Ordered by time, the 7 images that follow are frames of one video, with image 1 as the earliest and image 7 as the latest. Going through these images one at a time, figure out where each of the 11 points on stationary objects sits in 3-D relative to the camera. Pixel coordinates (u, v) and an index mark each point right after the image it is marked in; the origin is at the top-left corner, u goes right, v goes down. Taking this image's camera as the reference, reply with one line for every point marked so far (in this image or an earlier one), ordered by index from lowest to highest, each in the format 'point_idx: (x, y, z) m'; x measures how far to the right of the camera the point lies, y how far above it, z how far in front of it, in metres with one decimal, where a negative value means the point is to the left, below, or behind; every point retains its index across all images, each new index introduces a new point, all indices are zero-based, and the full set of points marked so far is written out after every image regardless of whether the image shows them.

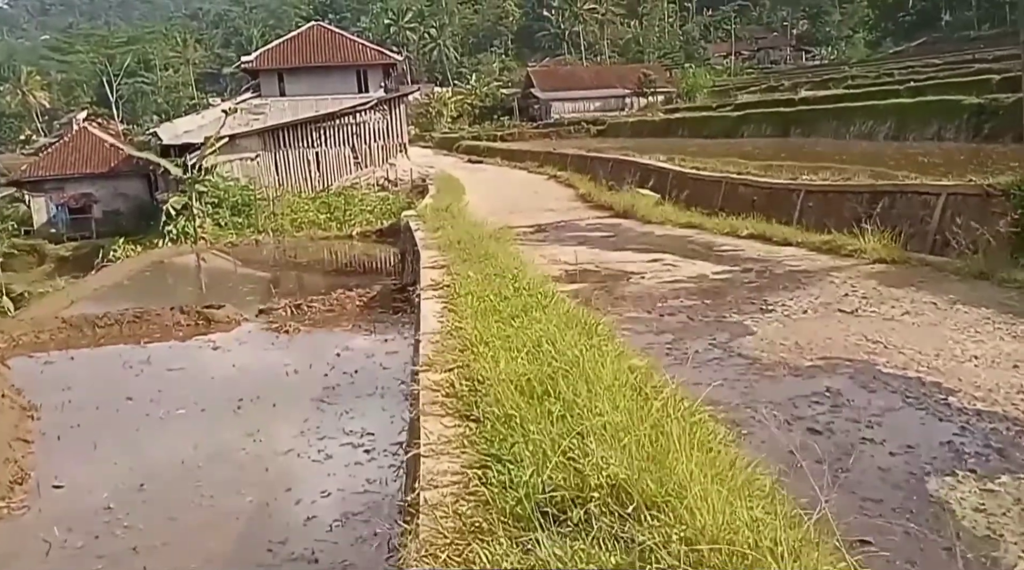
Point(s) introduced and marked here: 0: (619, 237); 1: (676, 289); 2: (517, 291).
0: (+1.6, +0.7, +15.6) m
1: (+1.5, -0.1, +9.1) m
2: (0.0, -0.1, +9.1) m
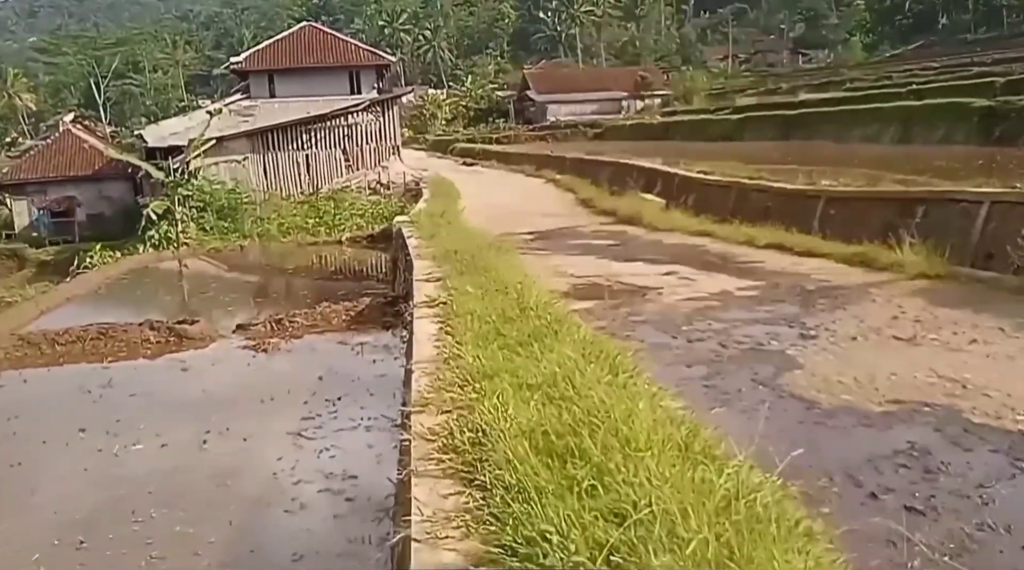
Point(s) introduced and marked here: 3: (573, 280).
0: (+1.6, +0.6, +14.6) m
1: (+1.5, -0.2, +8.2) m
2: (+0.1, -0.2, +8.1) m
3: (+0.7, +0.1, +11.0) m
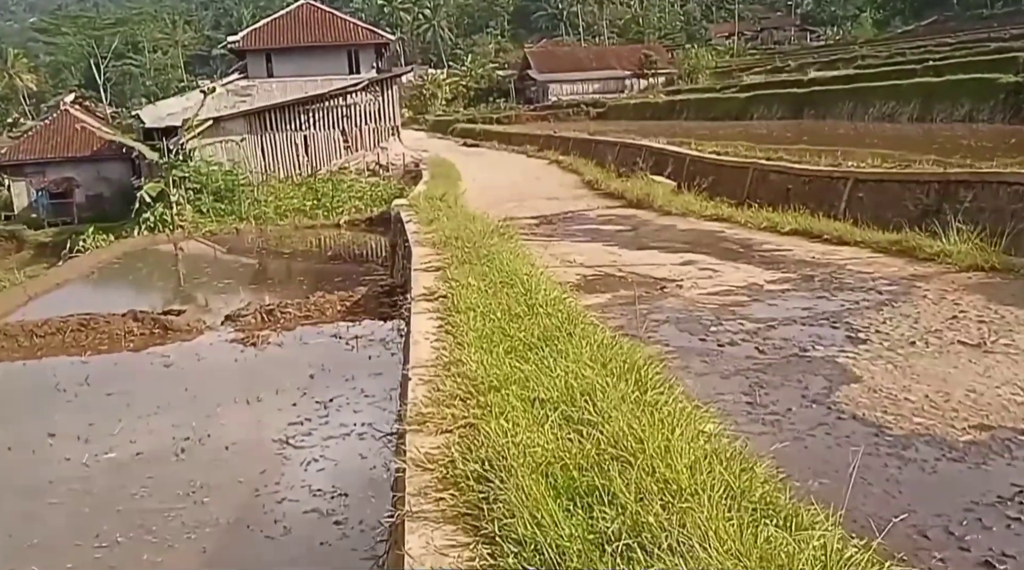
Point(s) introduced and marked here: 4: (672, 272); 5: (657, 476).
0: (+1.7, +0.7, +13.8) m
1: (+1.6, -0.2, +7.4) m
2: (+0.1, -0.2, +7.3) m
3: (+0.7, +0.2, +10.2) m
4: (+1.5, +0.1, +9.7) m
5: (+0.5, -0.7, +3.5) m
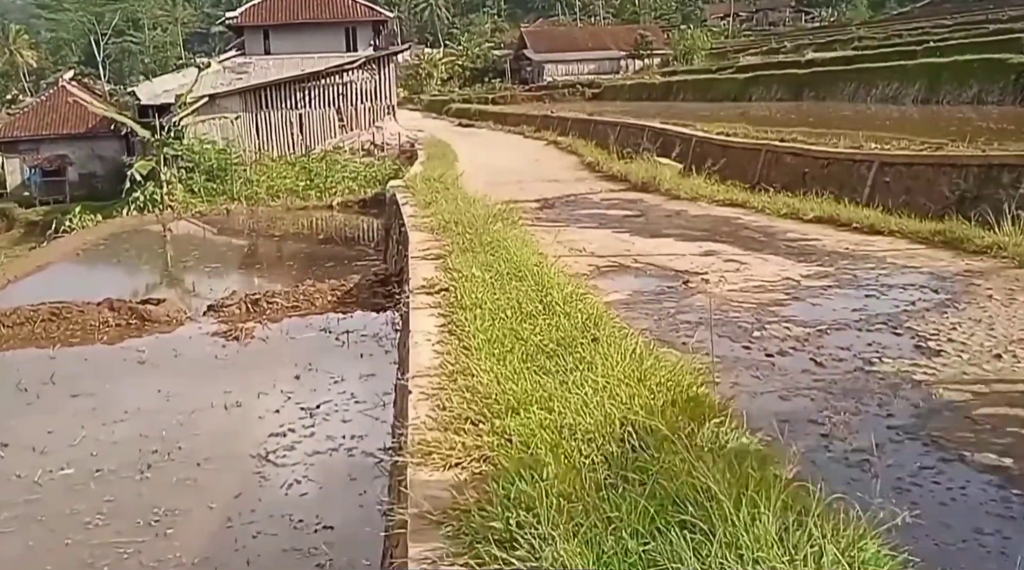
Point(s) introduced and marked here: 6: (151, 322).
0: (+1.7, +0.9, +13.0) m
1: (+1.7, -0.1, +6.6) m
2: (+0.2, -0.2, +6.5) m
3: (+0.8, +0.2, +9.4) m
4: (+1.6, +0.2, +8.8) m
5: (+0.6, -0.7, +2.7) m
6: (-4.0, -0.4, +11.4) m
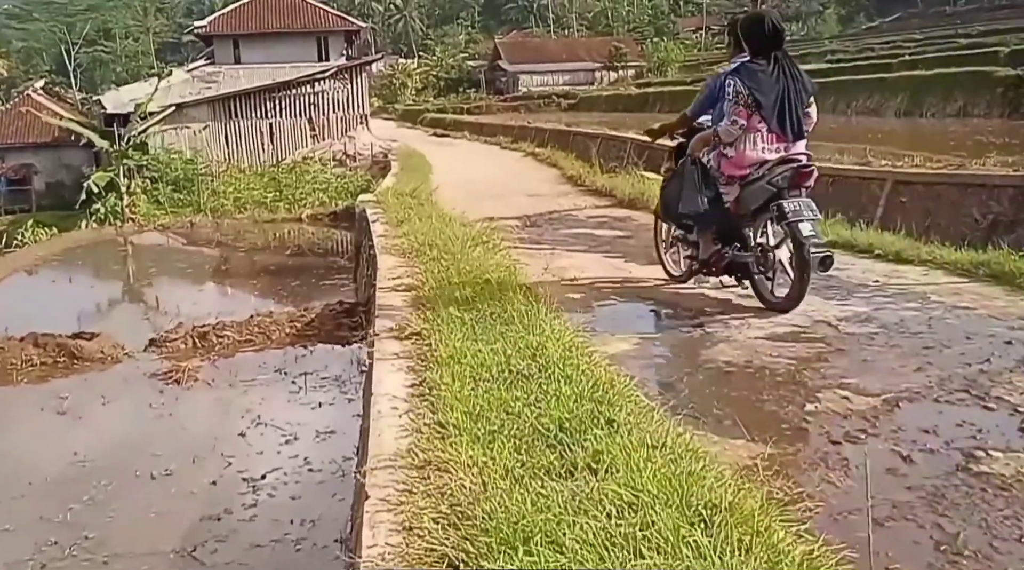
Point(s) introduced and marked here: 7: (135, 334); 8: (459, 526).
0: (+1.5, +0.5, +11.8) m
1: (+1.6, -0.4, +5.4) m
2: (+0.1, -0.4, +5.2) m
3: (+0.6, -0.1, +8.2) m
4: (+1.4, -0.1, +7.6) m
5: (+0.6, -0.9, +1.5) m
6: (-4.2, -0.7, +10.0) m
7: (-4.5, -0.6, +12.4) m
8: (-0.2, -0.8, +3.3) m
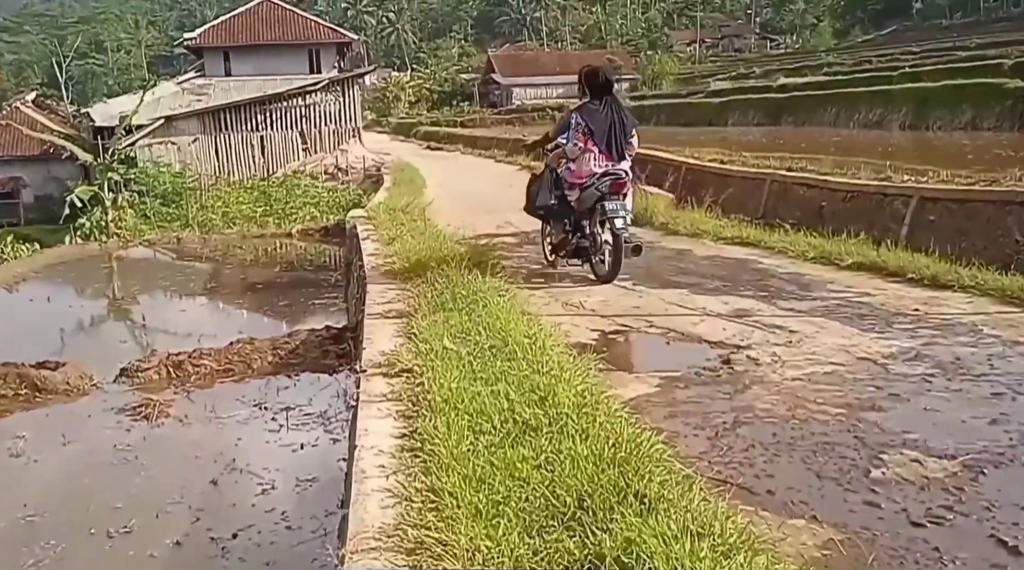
0: (+1.4, +0.3, +11.0) m
1: (+1.6, -0.6, +4.6) m
2: (+0.2, -0.6, +4.5) m
3: (+0.7, -0.3, +7.4) m
4: (+1.5, -0.3, +6.9) m
5: (+0.7, -1.1, +0.7) m
6: (-4.2, -1.0, +9.2) m
7: (-4.5, -0.8, +11.6) m
8: (-0.1, -0.9, +2.5) m
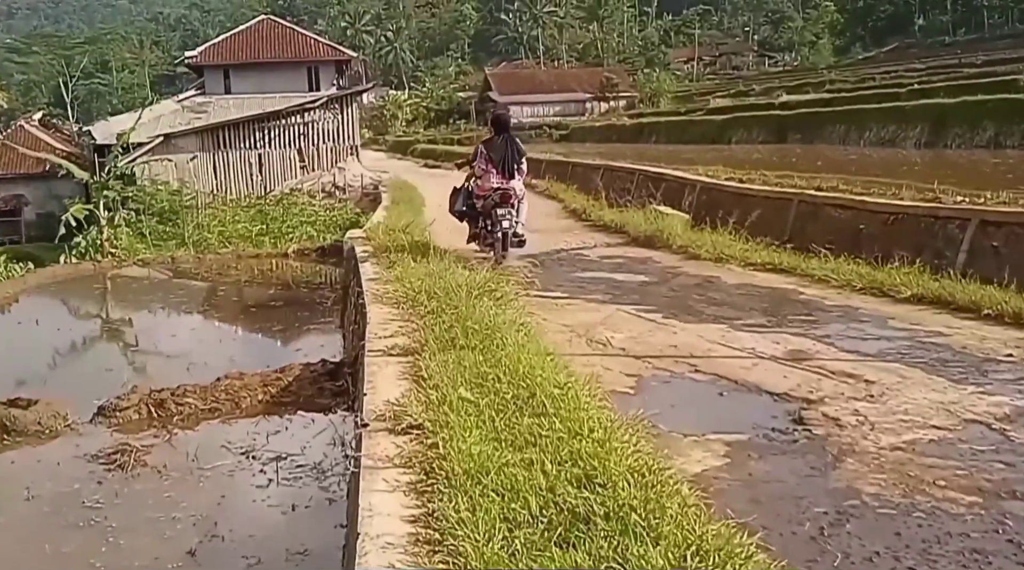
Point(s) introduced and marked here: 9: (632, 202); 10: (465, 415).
0: (+1.6, 0.0, +10.0) m
1: (+1.8, -0.8, +3.6) m
2: (+0.3, -0.8, +3.5) m
3: (+0.8, -0.5, +6.4) m
4: (+1.6, -0.5, +5.9) m
5: (+0.8, -1.2, -0.3) m
6: (-4.1, -1.2, +8.2) m
7: (-4.4, -1.1, +10.5) m
8: (0.0, -1.1, +1.5) m
9: (+2.4, +1.5, +17.8) m
10: (-0.3, -0.7, +5.0) m
